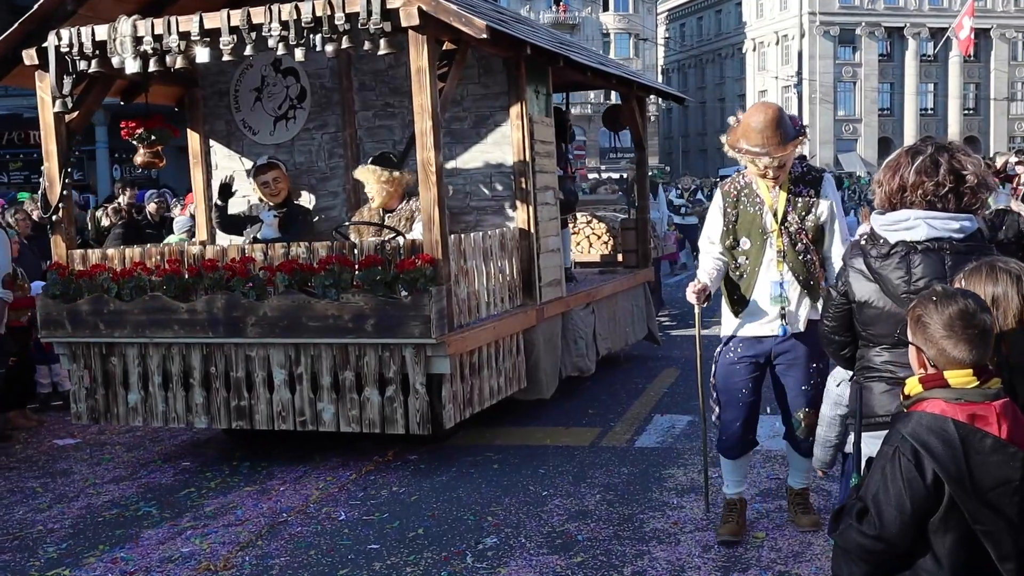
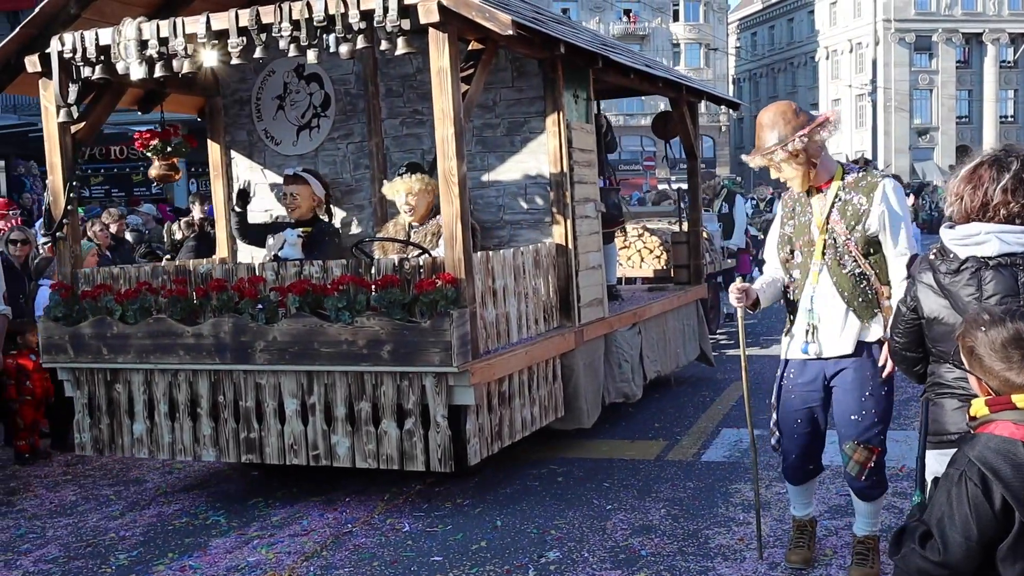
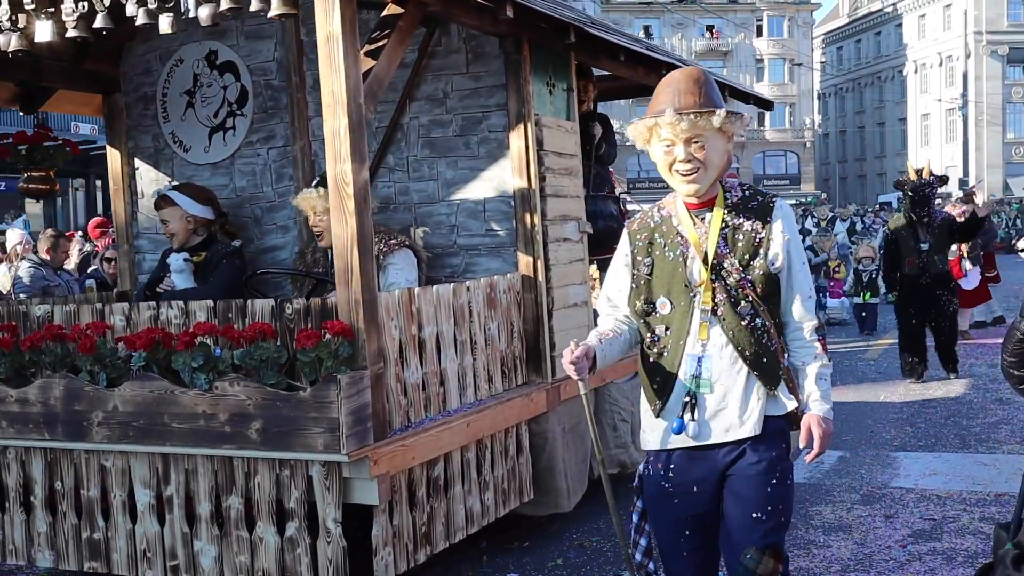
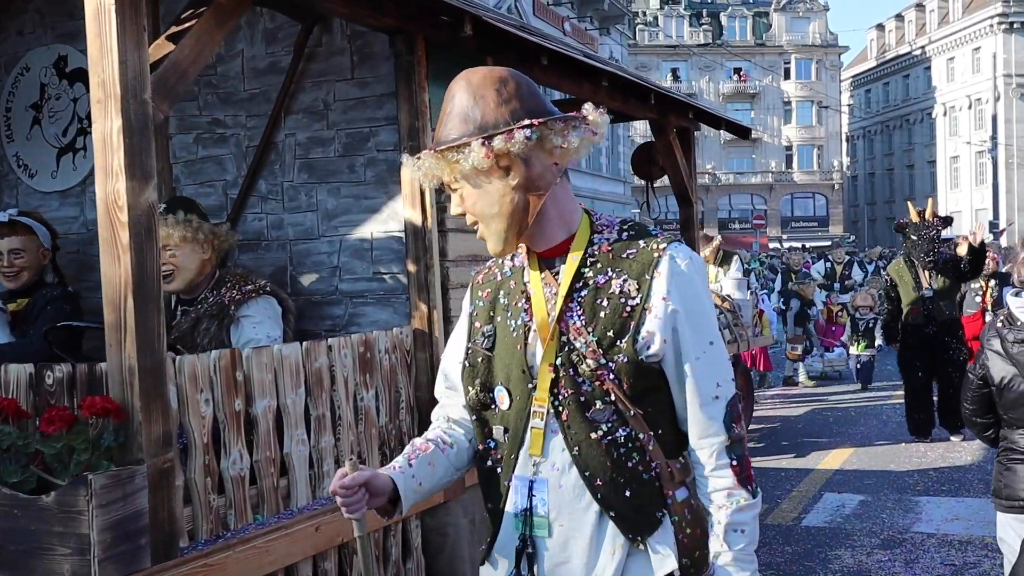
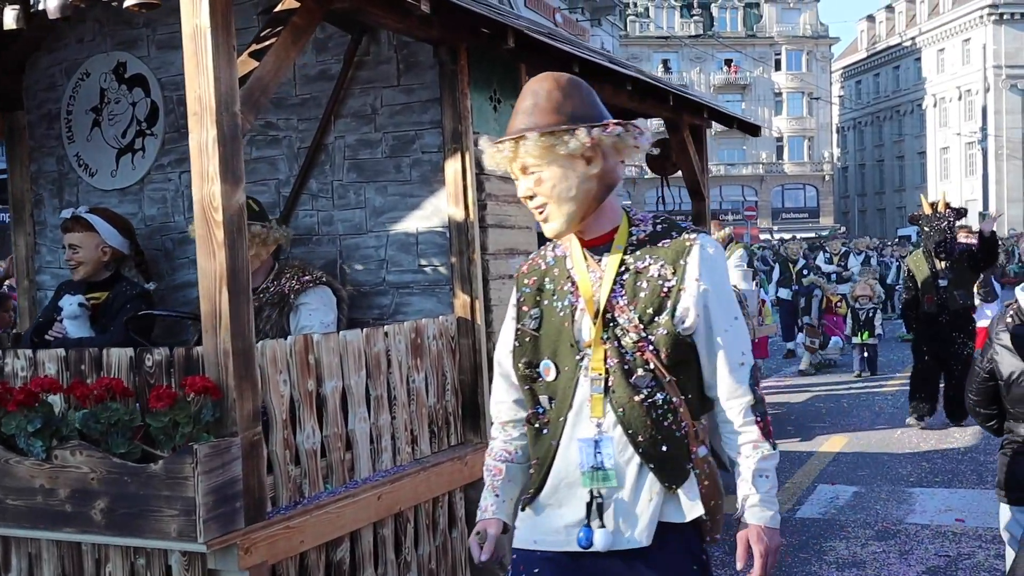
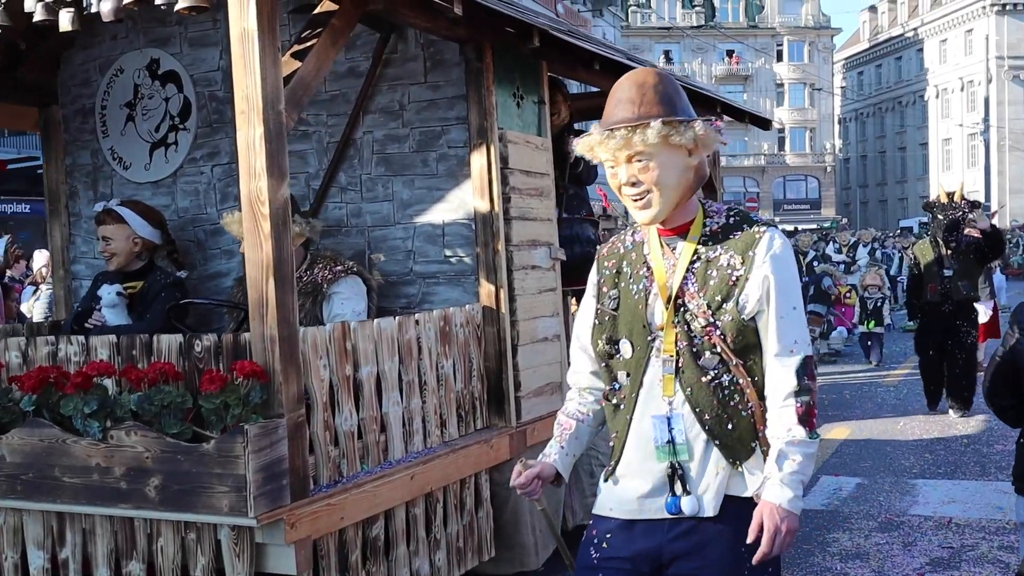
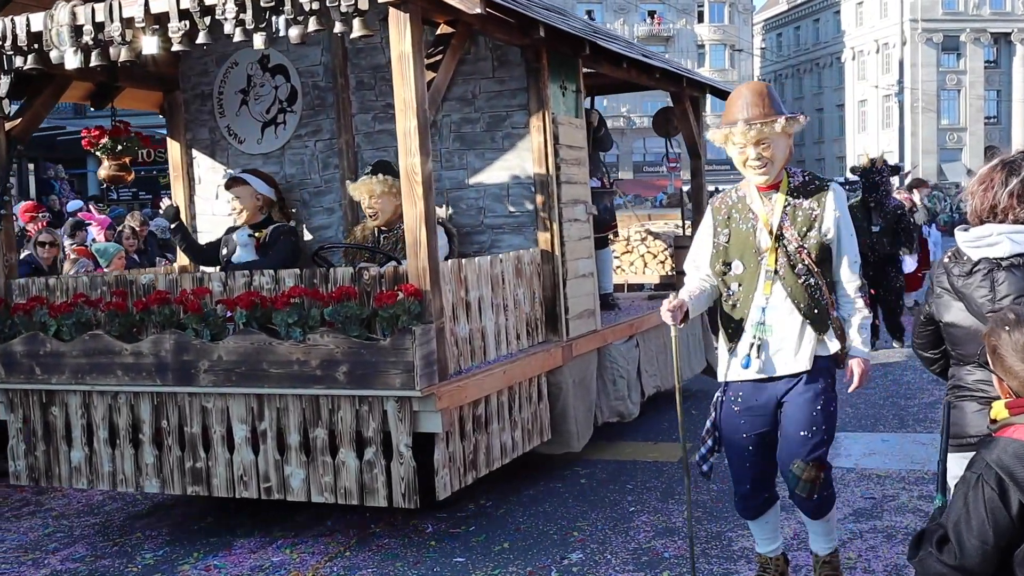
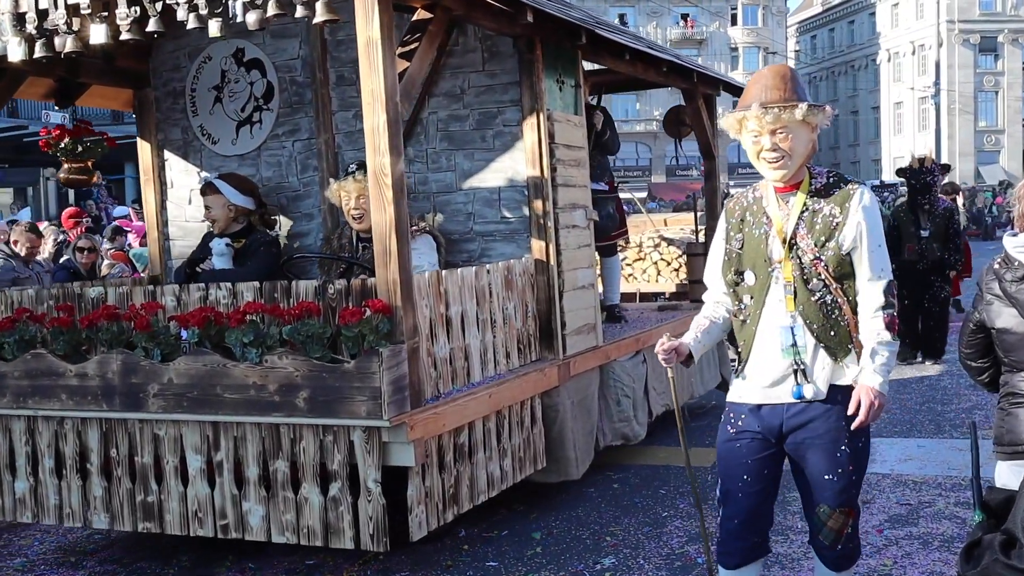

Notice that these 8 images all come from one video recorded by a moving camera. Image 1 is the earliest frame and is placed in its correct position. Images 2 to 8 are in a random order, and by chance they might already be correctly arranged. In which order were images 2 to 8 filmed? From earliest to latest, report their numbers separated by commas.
2, 7, 8, 3, 6, 5, 4
